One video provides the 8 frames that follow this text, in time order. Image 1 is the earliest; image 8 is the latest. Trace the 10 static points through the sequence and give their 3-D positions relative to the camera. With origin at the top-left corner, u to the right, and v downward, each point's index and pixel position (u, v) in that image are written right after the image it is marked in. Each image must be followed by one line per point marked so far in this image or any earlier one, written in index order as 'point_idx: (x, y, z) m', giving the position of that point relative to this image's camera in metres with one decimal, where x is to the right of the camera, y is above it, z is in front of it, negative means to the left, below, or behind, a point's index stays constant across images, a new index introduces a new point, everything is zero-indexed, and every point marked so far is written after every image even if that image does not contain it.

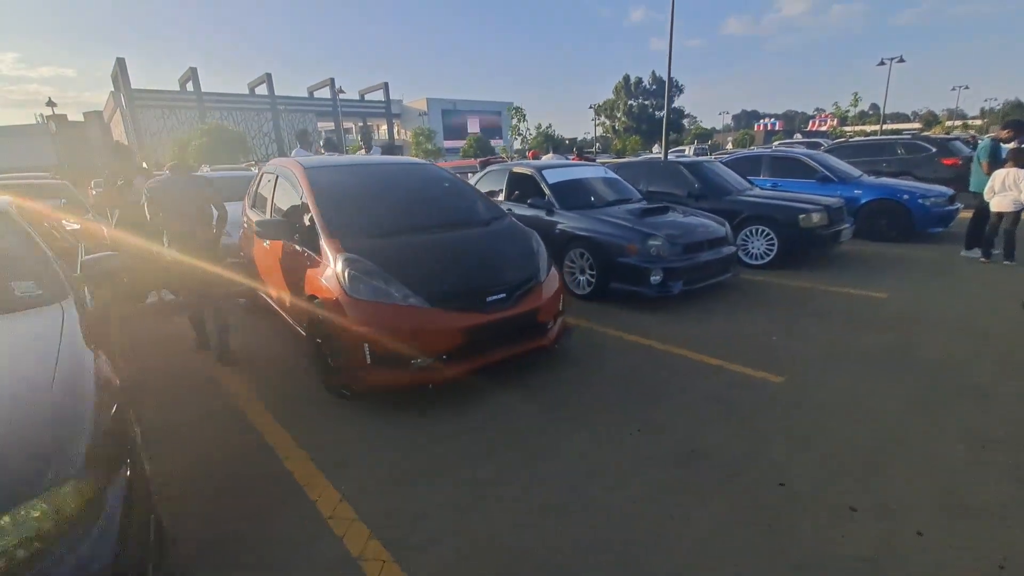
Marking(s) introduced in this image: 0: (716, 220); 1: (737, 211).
0: (+2.6, +0.9, +6.1) m
1: (+3.3, +1.1, +7.0) m
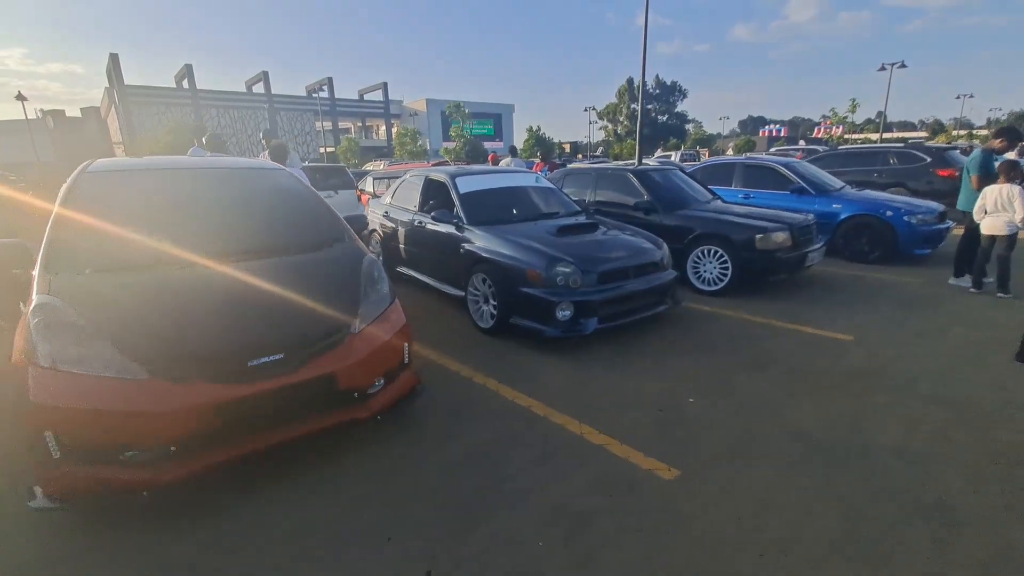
0: (+1.5, +0.5, +5.2) m
1: (+2.2, +0.8, +6.0) m
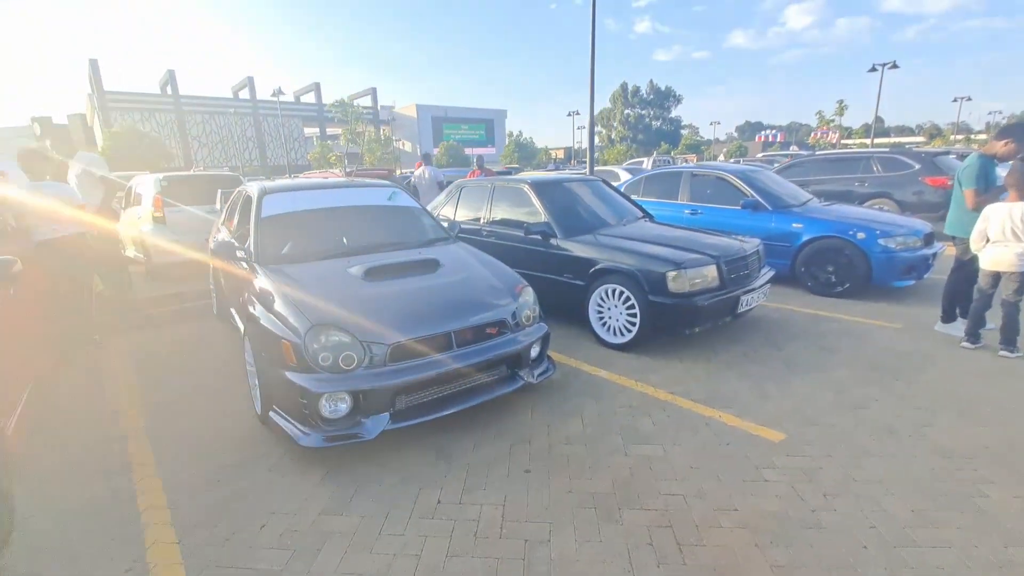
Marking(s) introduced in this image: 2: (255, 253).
0: (0.0, 0.0, +3.7) m
1: (+0.7, +0.3, +4.6) m
2: (-2.0, +0.3, +3.8) m
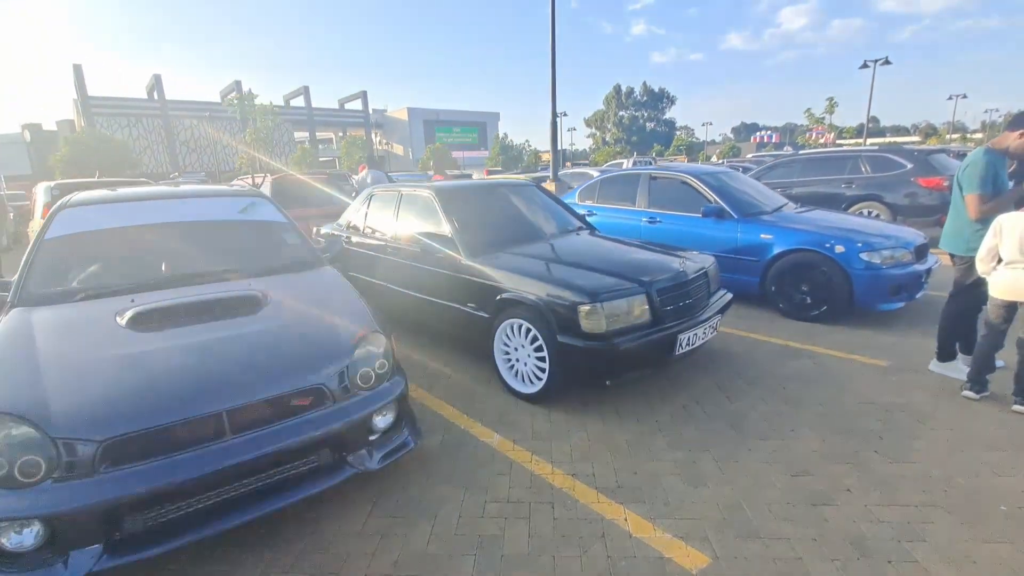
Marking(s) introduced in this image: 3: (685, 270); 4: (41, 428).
0: (-0.8, -0.2, +2.7) m
1: (-0.2, 0.0, +3.6) m
2: (-2.9, 0.0, +2.9) m
3: (+1.3, +0.1, +3.6) m
4: (-1.8, -0.5, +1.9) m
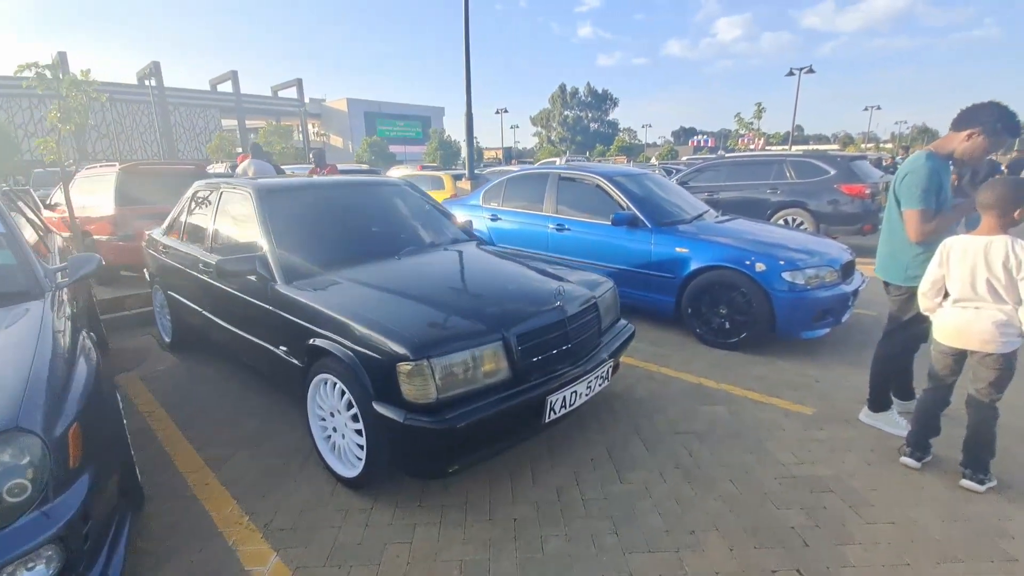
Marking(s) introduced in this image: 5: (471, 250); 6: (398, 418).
0: (-1.7, -0.4, +1.7) m
1: (-1.1, -0.2, +2.6) m
2: (-3.8, -0.2, +1.6) m
3: (+0.3, -0.1, +2.7) m
4: (-2.6, -0.7, +0.7) m
5: (-0.4, +0.3, +3.7) m
6: (-0.5, -0.6, +2.1) m
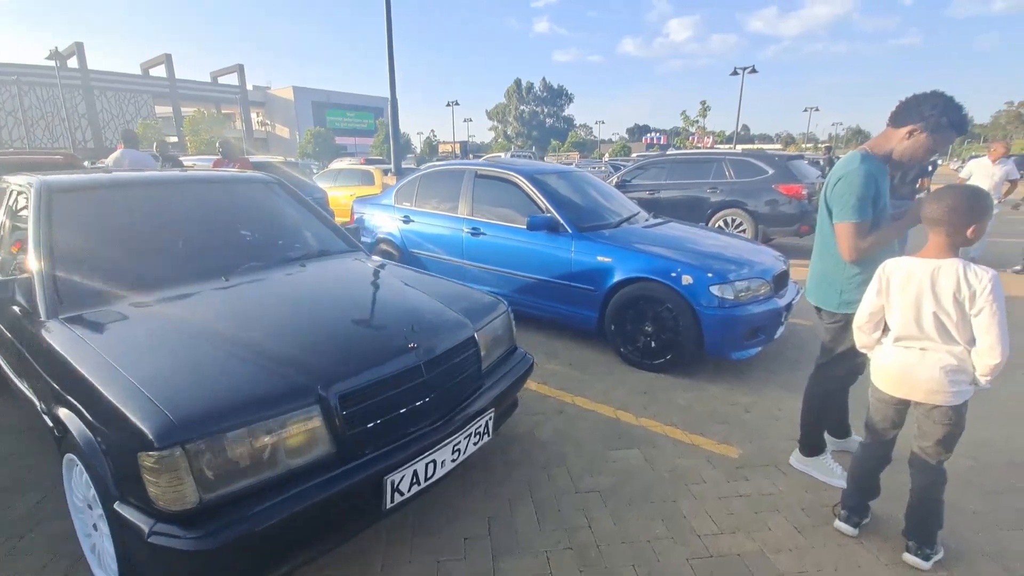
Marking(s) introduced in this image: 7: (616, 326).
0: (-2.3, -0.6, +0.9) m
1: (-1.8, -0.3, +1.9) m
2: (-4.3, -0.4, +0.6) m
3: (-0.4, -0.2, +2.1) m
4: (-3.0, -0.9, -0.1) m
5: (-1.1, +0.1, +3.1) m
6: (-1.1, -0.7, +1.5) m
7: (+0.9, -0.3, +4.0) m
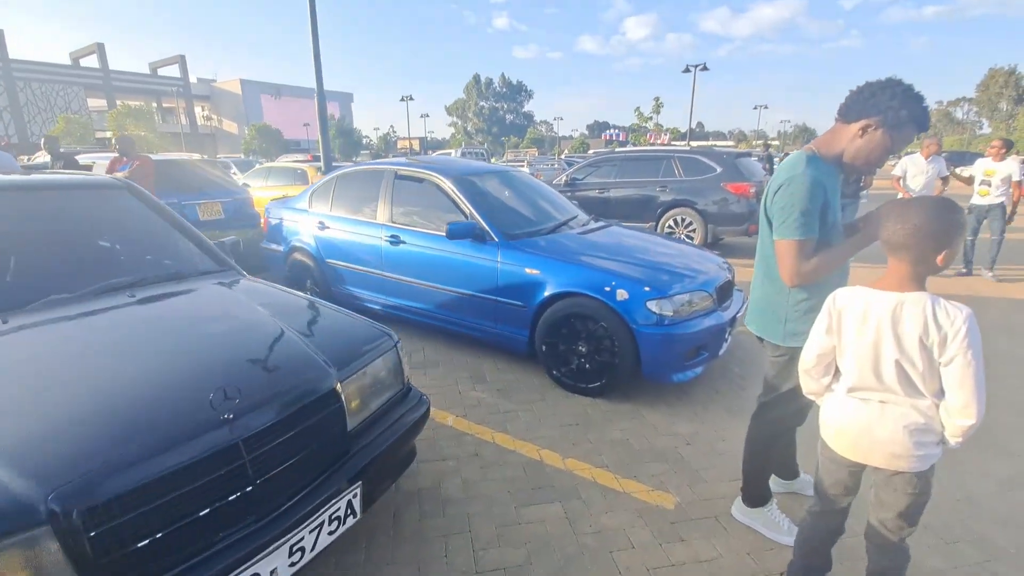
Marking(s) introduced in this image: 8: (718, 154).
0: (-2.6, -0.8, +0.2) m
1: (-2.2, -0.5, +1.3) m
2: (-4.7, -0.7, -0.2) m
3: (-0.8, -0.4, +1.6) m
4: (-3.3, -1.2, -0.8) m
5: (-1.6, 0.0, +2.5) m
6: (-1.5, -0.9, +0.9) m
7: (+0.3, -0.4, +3.6) m
8: (+3.5, +2.3, +8.2) m
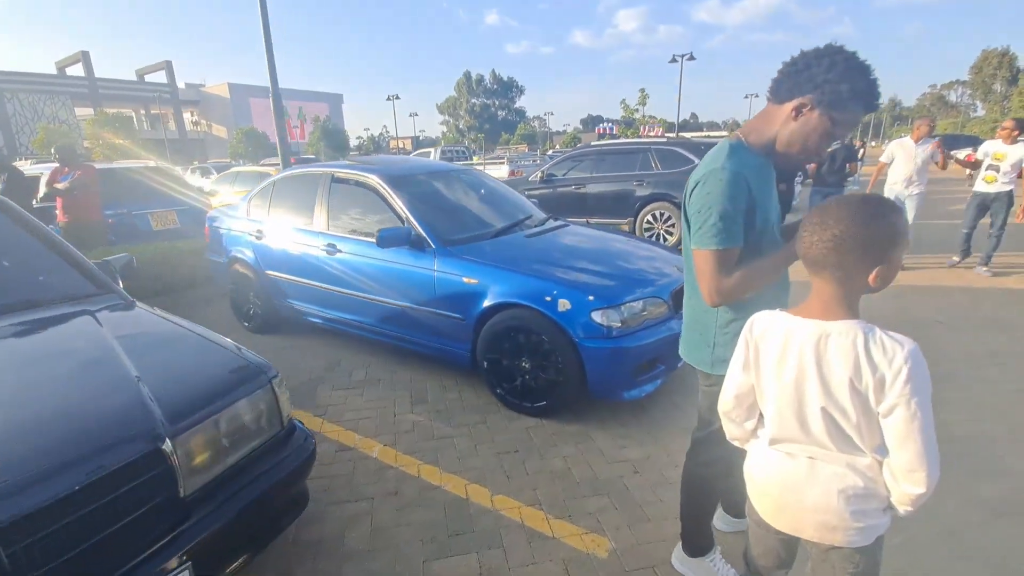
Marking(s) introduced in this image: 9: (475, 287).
0: (-3.0, -1.0, -0.1) m
1: (-2.6, -0.7, +0.9) m
2: (-5.1, -0.9, -0.5) m
3: (-1.2, -0.5, +1.3) m
4: (-3.7, -1.4, -1.2) m
5: (-2.1, -0.2, +2.2) m
6: (-1.9, -1.0, +0.6) m
7: (-0.1, -0.5, +3.3) m
8: (+3.0, +2.3, +7.9) m
9: (-0.3, 0.0, +3.2) m
